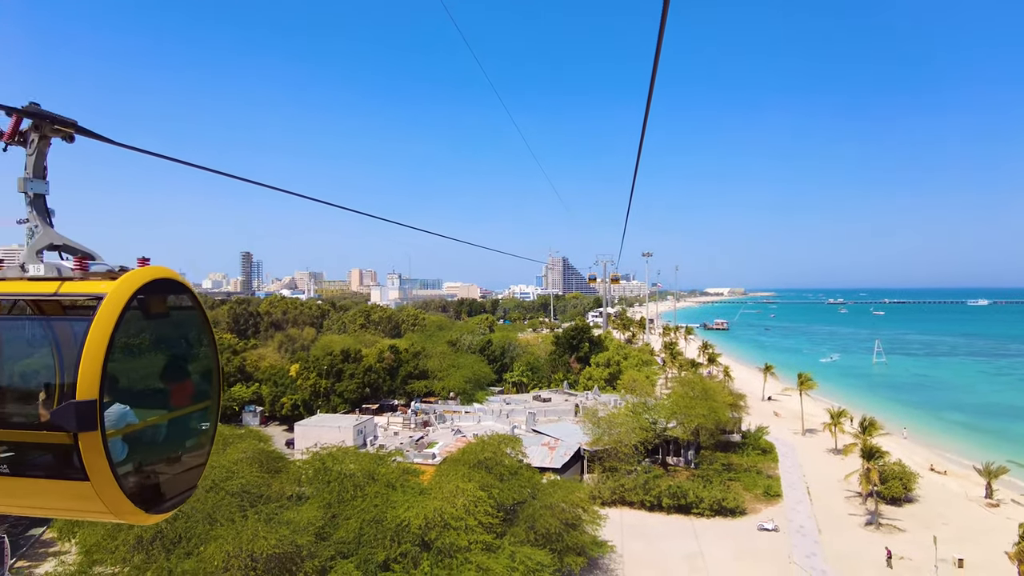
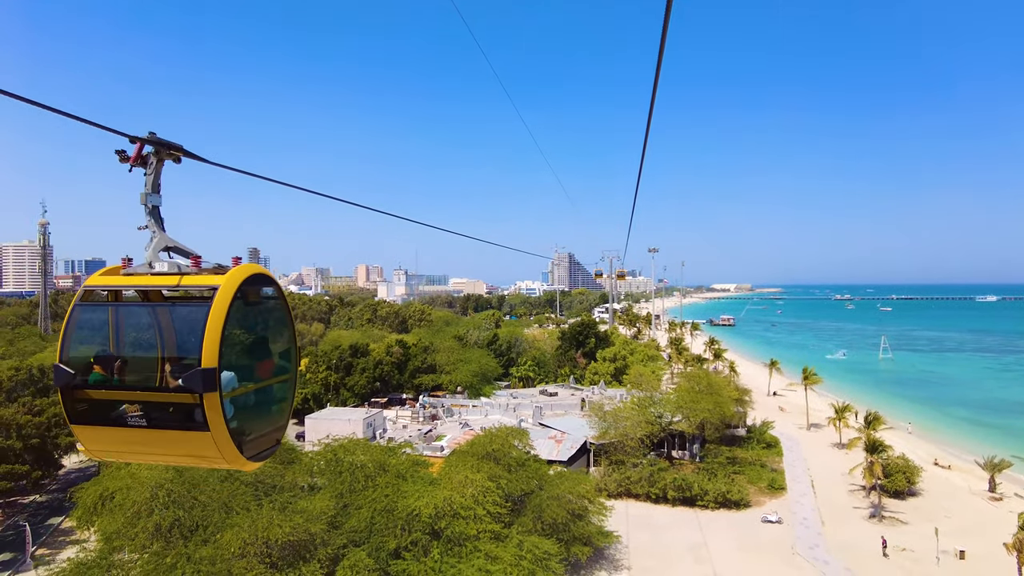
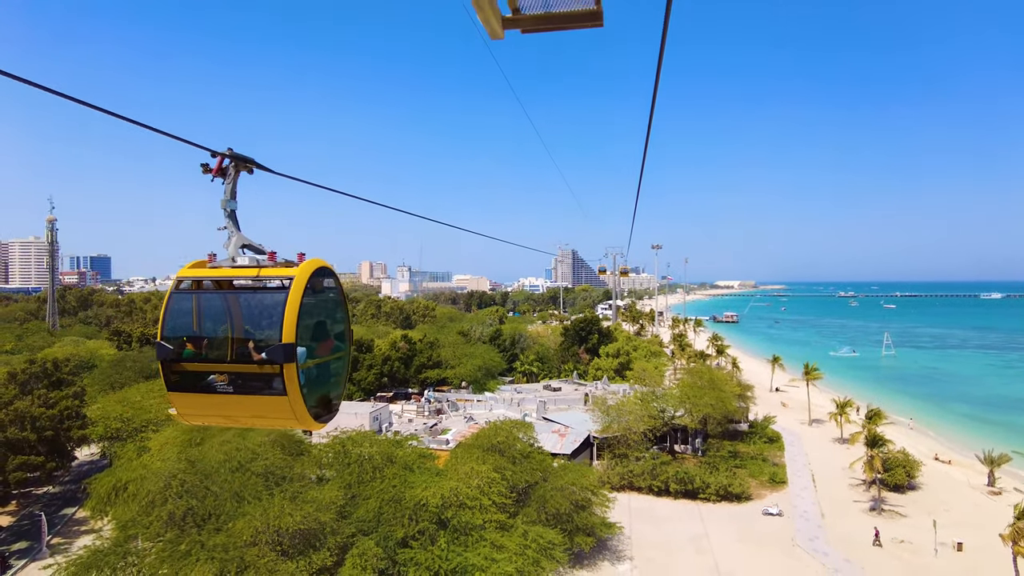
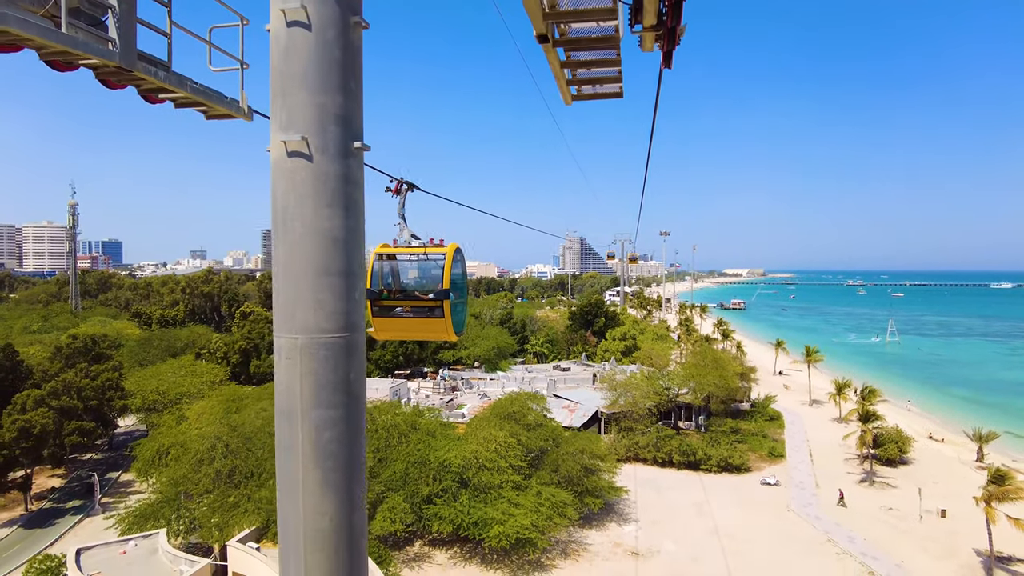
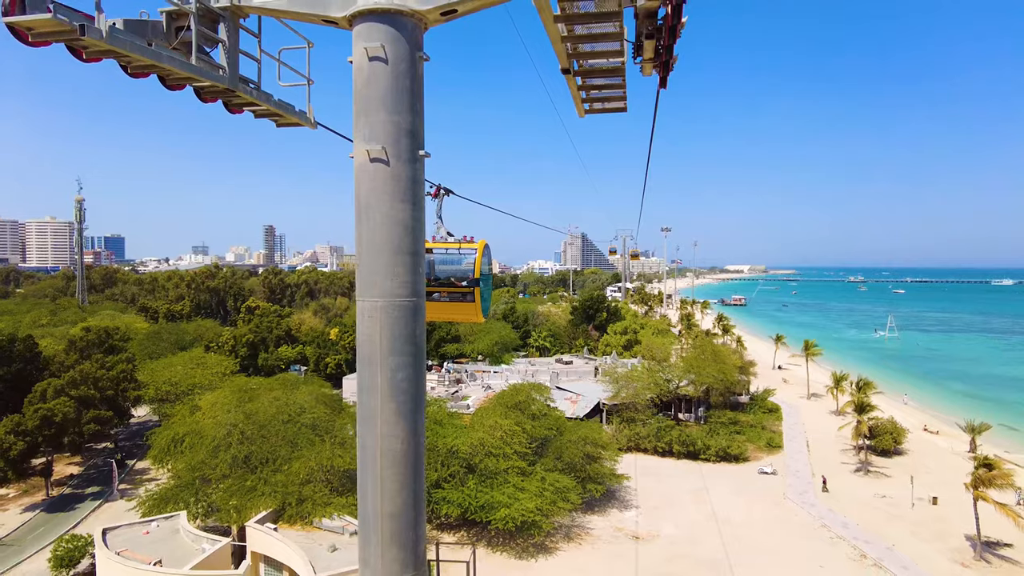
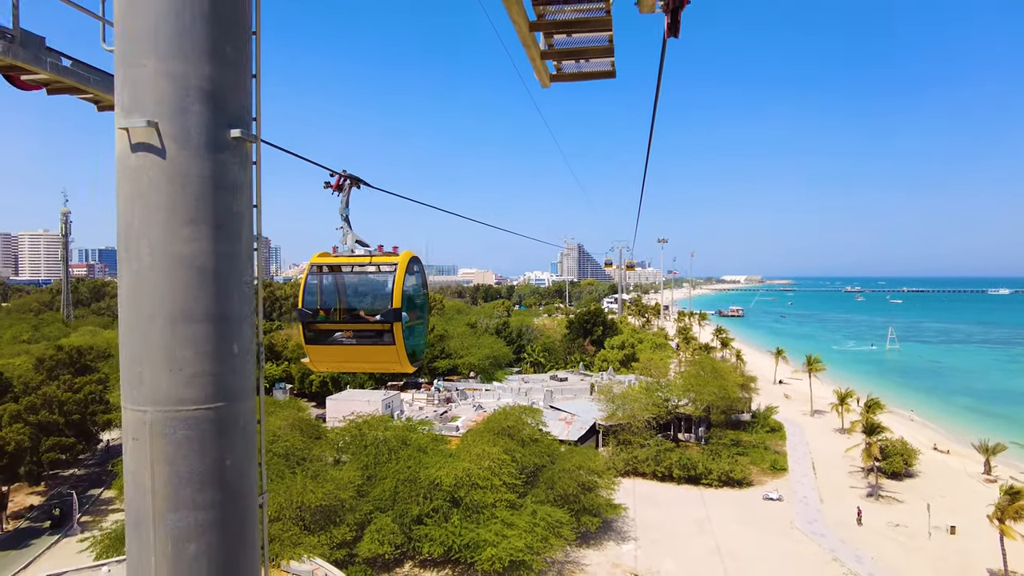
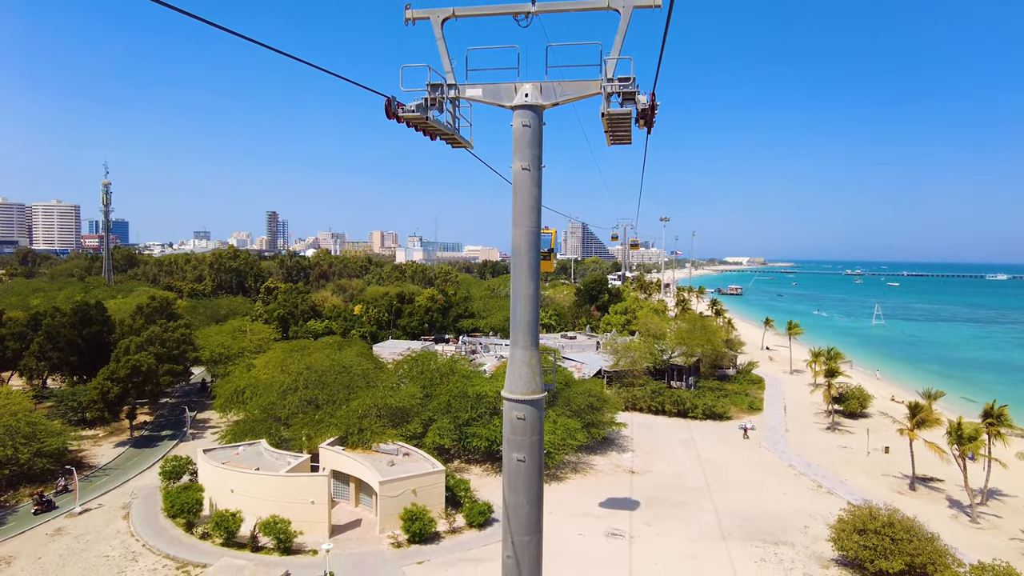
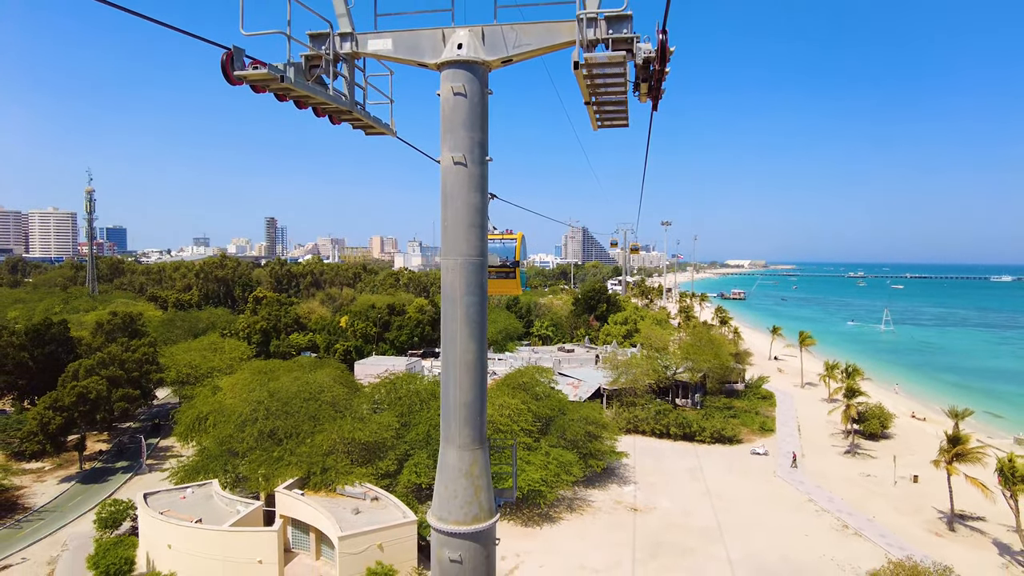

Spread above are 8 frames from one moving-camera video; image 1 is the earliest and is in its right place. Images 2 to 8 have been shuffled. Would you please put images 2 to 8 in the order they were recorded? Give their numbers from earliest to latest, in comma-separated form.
2, 3, 6, 4, 5, 8, 7
